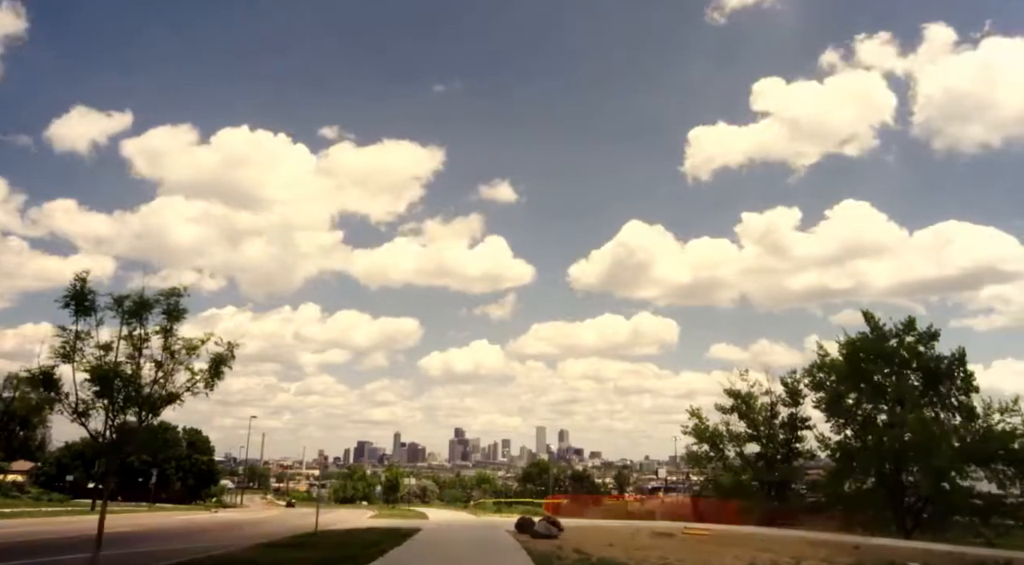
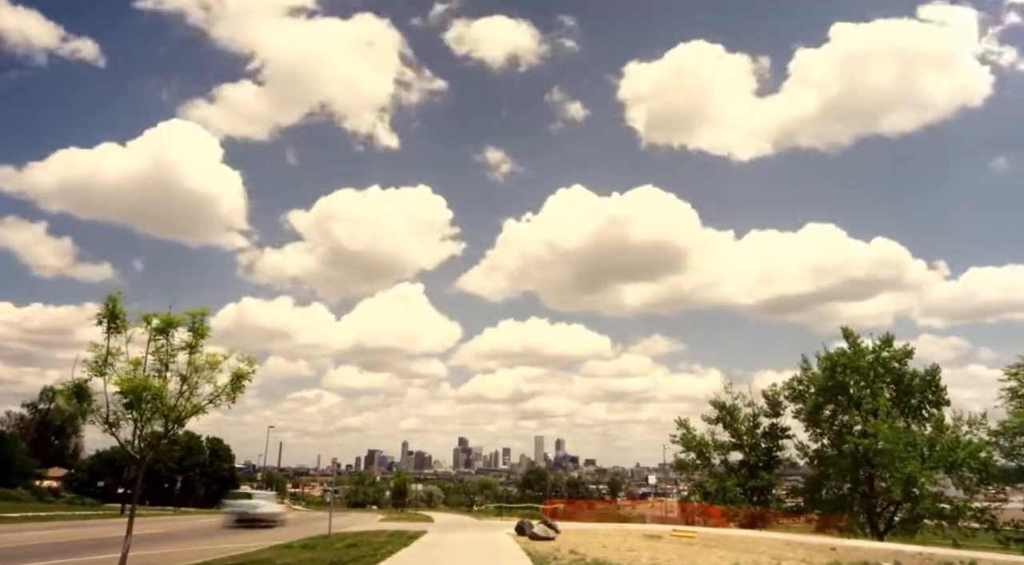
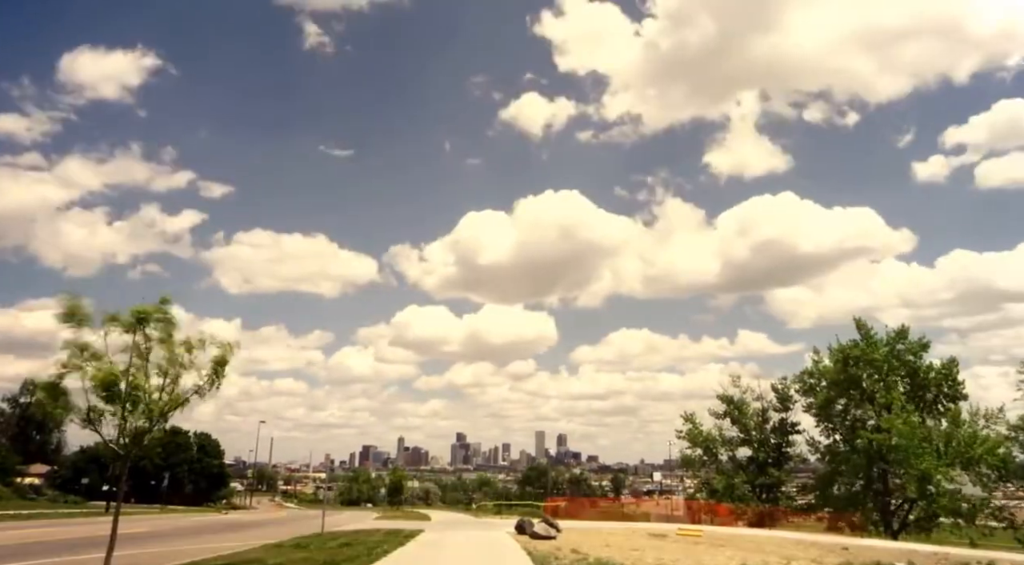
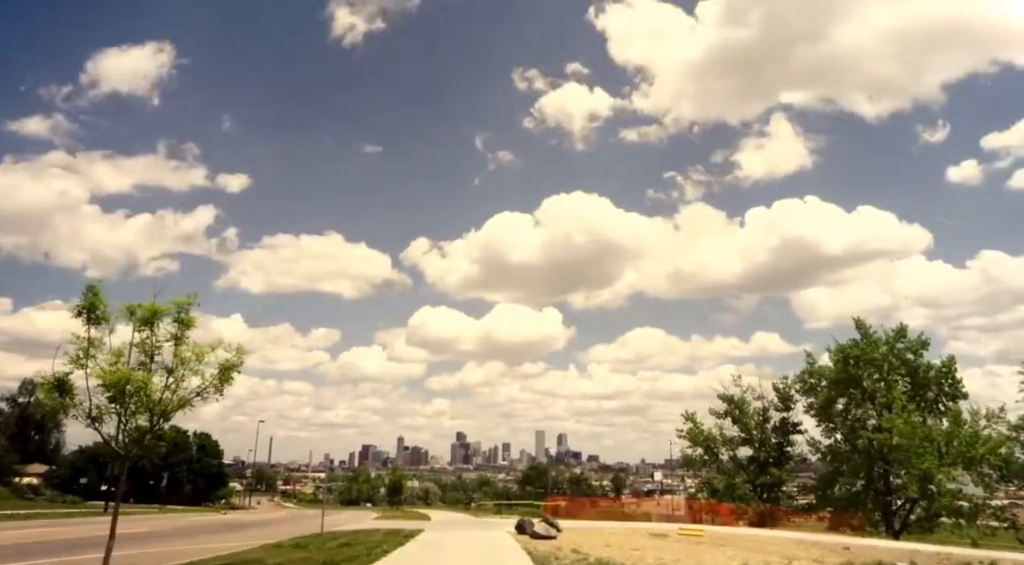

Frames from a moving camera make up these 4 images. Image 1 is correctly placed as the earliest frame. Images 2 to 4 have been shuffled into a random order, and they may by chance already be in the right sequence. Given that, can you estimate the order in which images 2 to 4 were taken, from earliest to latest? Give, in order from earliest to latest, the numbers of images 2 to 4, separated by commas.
4, 3, 2
